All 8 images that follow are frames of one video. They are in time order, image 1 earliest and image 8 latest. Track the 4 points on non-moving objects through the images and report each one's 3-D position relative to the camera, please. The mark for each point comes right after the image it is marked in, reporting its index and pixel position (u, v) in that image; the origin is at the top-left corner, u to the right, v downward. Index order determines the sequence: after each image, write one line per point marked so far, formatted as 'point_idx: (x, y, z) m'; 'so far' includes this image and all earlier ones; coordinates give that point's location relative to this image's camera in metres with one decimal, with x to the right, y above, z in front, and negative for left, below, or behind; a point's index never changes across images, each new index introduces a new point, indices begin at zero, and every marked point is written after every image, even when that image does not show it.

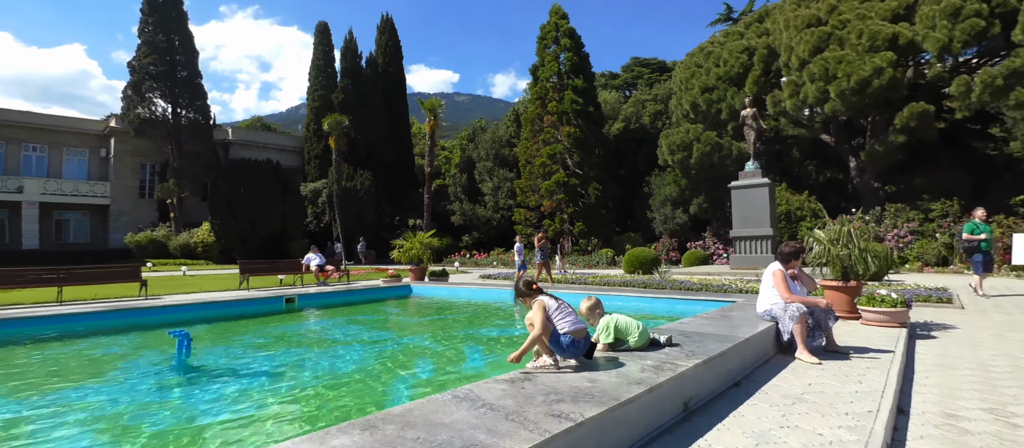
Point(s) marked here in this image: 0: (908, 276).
0: (+11.3, -1.4, +13.5) m
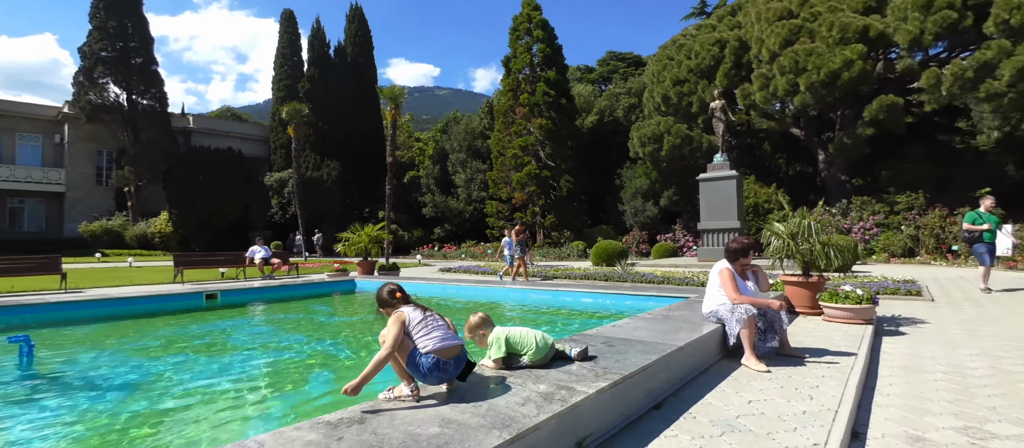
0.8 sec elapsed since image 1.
0: (+10.2, -1.2, +13.4) m
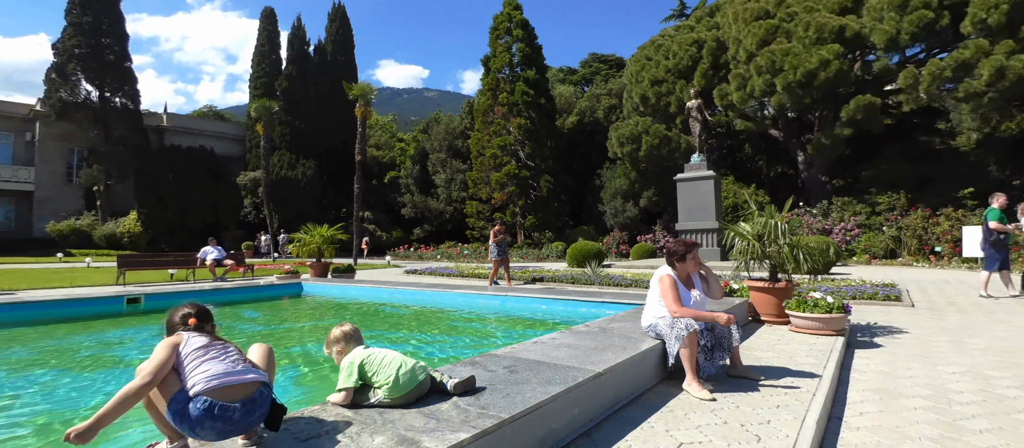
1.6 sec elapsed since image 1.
0: (+9.4, -1.2, +13.2) m
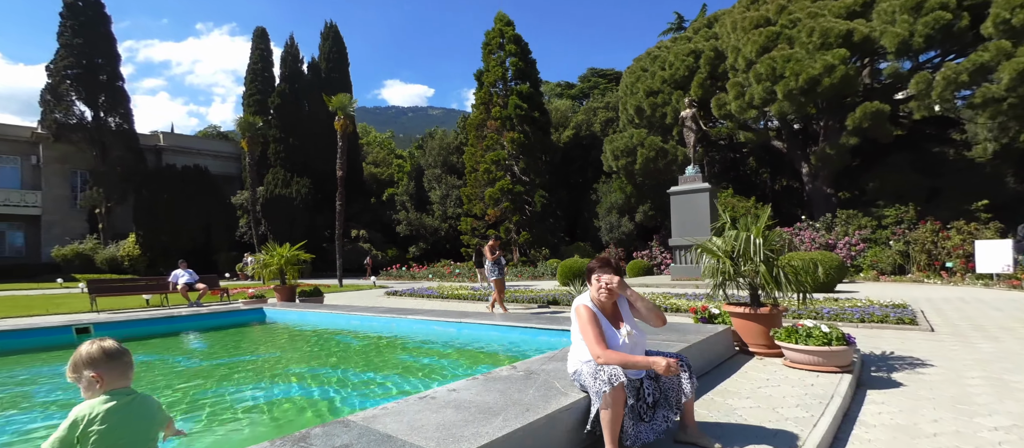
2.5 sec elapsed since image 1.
0: (+9.0, -1.6, +12.5) m
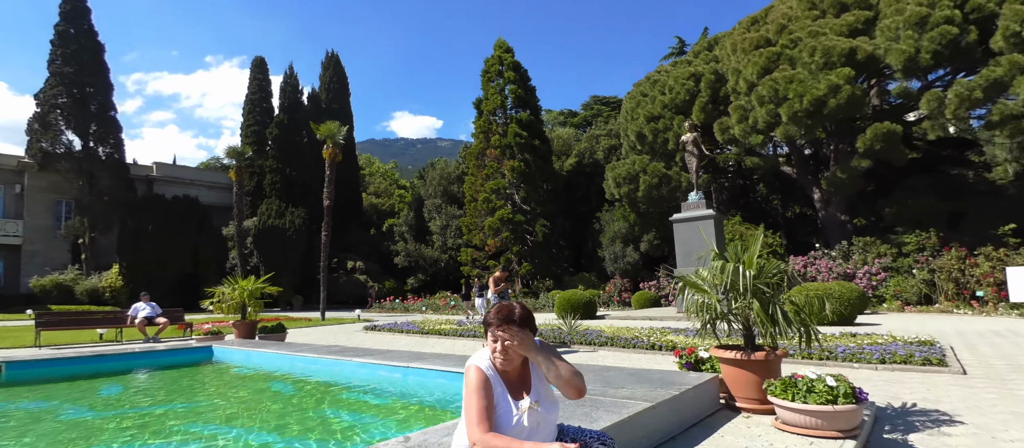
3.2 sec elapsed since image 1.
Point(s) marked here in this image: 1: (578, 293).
0: (+8.7, -2.2, +11.5) m
1: (+1.9, -2.0, +14.0) m
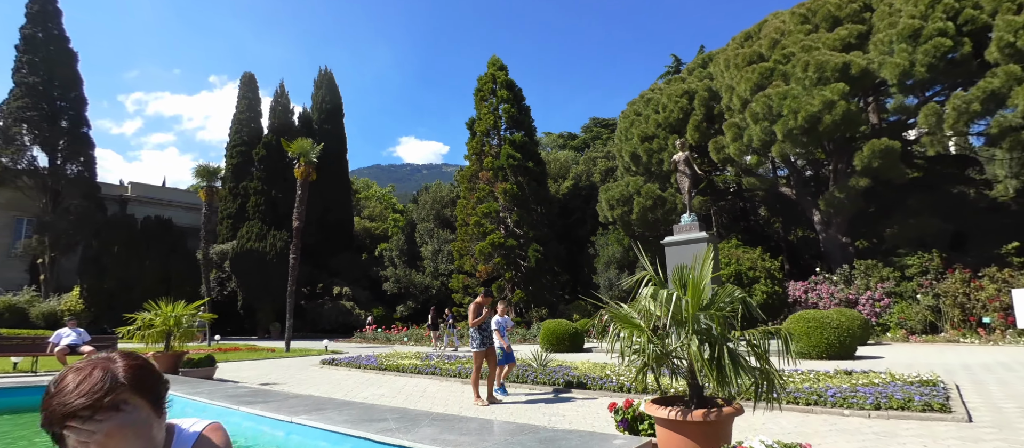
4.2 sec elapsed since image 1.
0: (+8.1, -2.7, +10.4) m
1: (+1.4, -2.6, +12.9) m
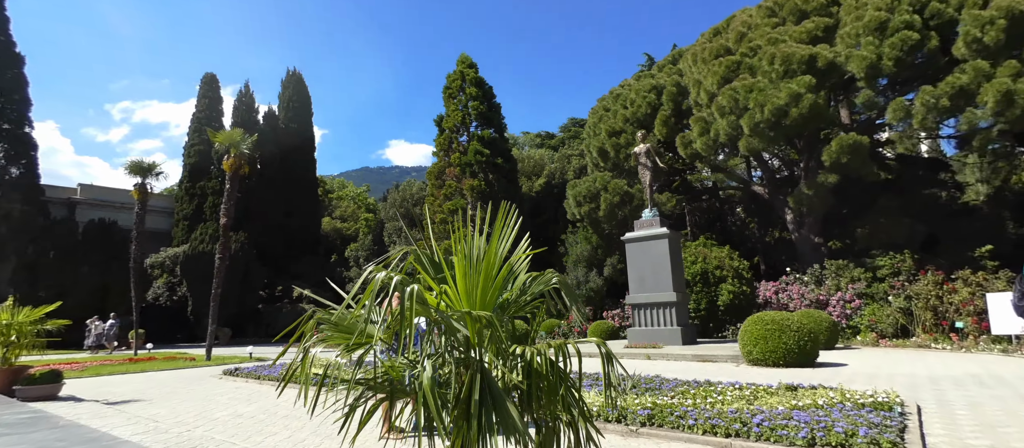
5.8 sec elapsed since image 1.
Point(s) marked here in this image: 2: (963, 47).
0: (+6.8, -2.6, +9.5) m
1: (0.0, -2.5, +12.0) m
2: (+11.1, +4.4, +11.7) m
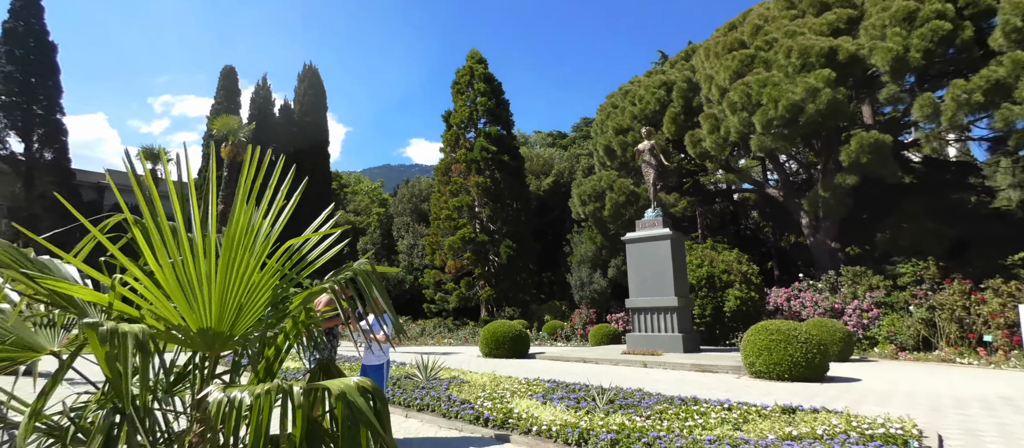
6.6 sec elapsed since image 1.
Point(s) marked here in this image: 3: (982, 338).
0: (+6.6, -2.7, +8.7) m
1: (-0.2, -2.5, +11.4) m
2: (+11.0, +4.3, +10.8) m
3: (+9.7, -2.3, +9.9) m
